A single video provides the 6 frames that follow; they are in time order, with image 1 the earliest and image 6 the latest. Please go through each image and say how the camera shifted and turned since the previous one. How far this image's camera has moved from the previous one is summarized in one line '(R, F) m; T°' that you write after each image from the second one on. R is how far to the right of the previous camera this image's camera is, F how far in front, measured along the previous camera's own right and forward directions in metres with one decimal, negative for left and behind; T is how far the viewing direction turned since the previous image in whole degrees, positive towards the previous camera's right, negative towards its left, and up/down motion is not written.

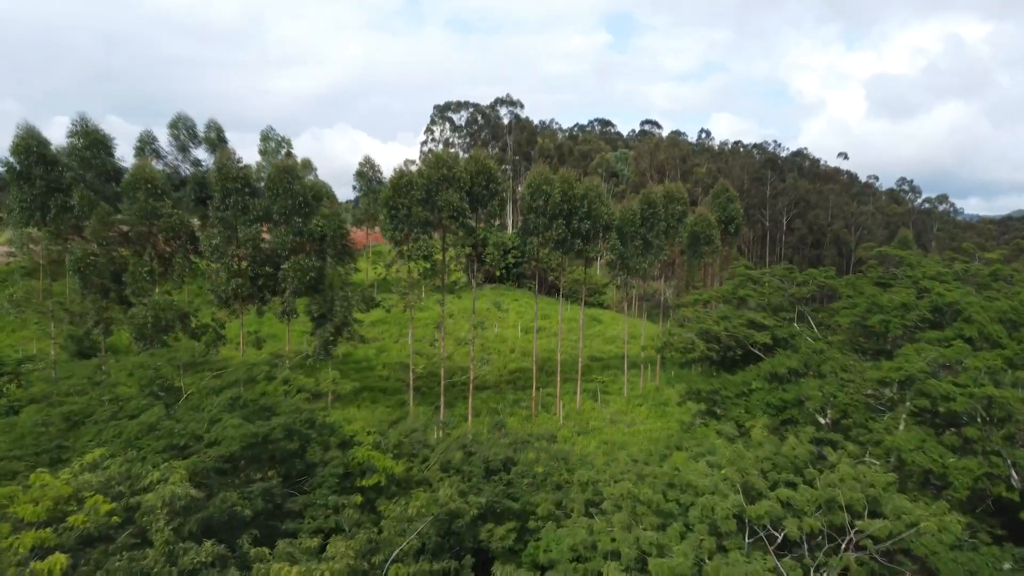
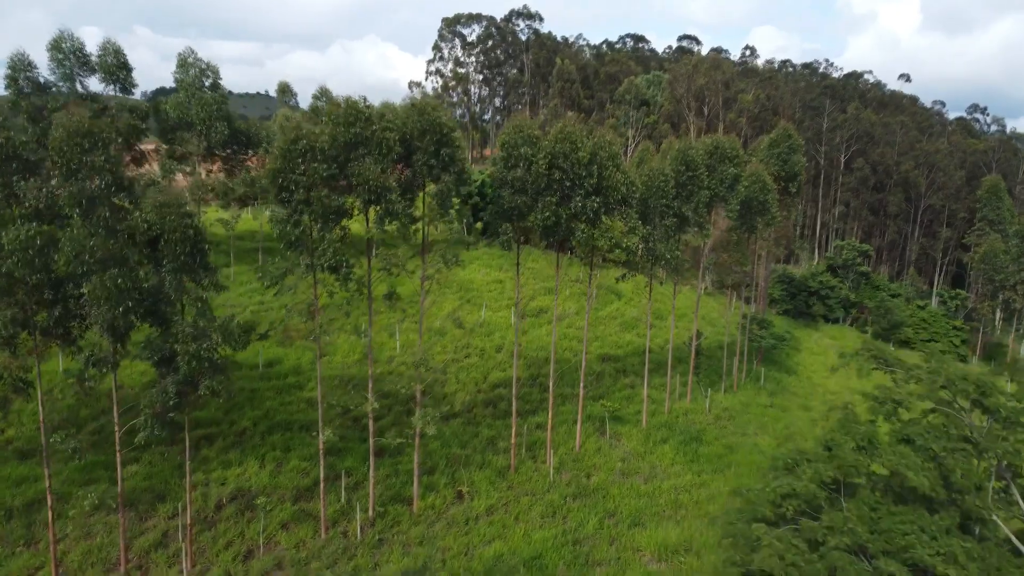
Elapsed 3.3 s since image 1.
(+1.2, +7.5) m; -2°
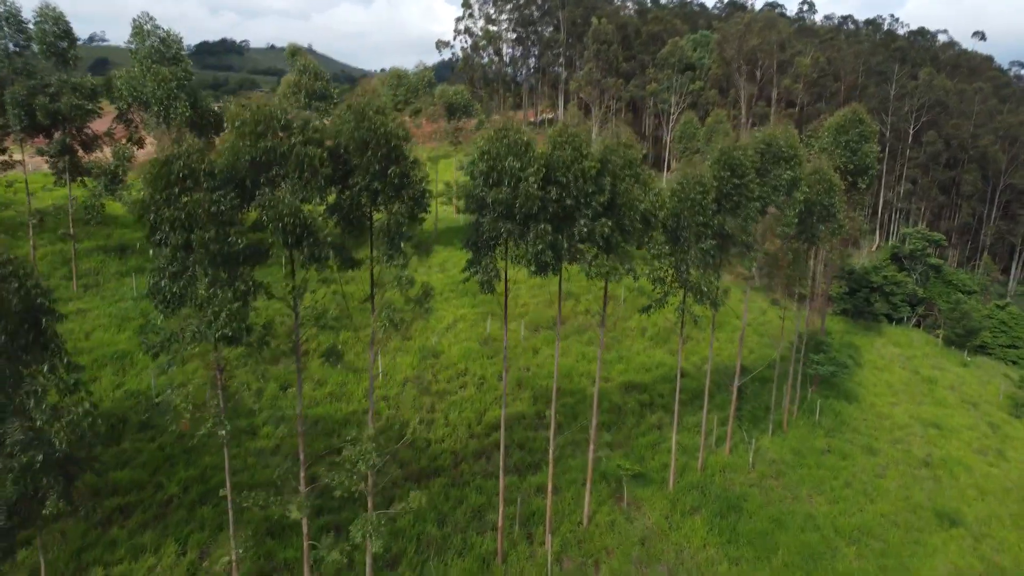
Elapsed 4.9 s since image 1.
(+0.9, +3.9) m; -3°
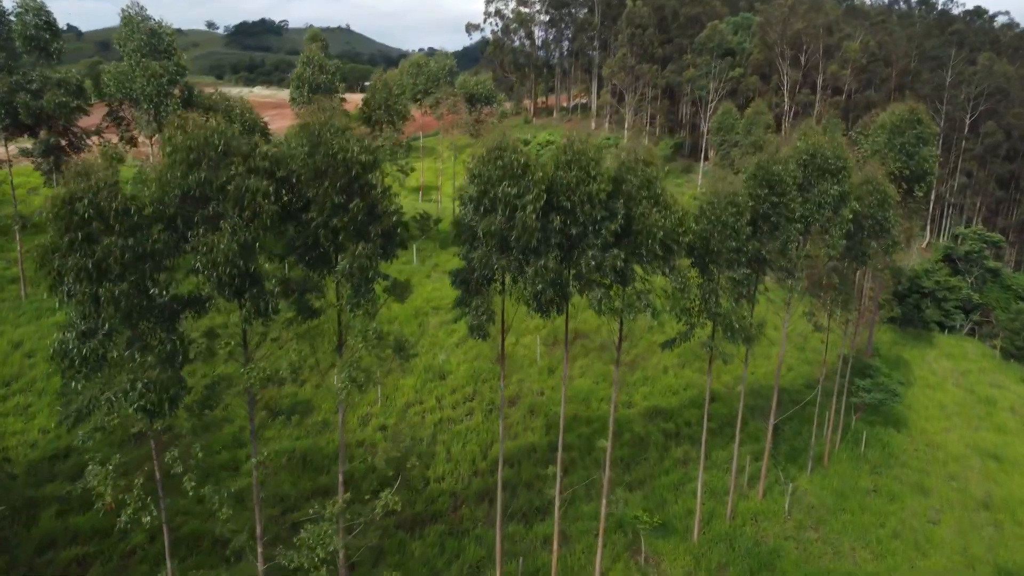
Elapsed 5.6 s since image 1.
(+0.5, +1.8) m; -3°
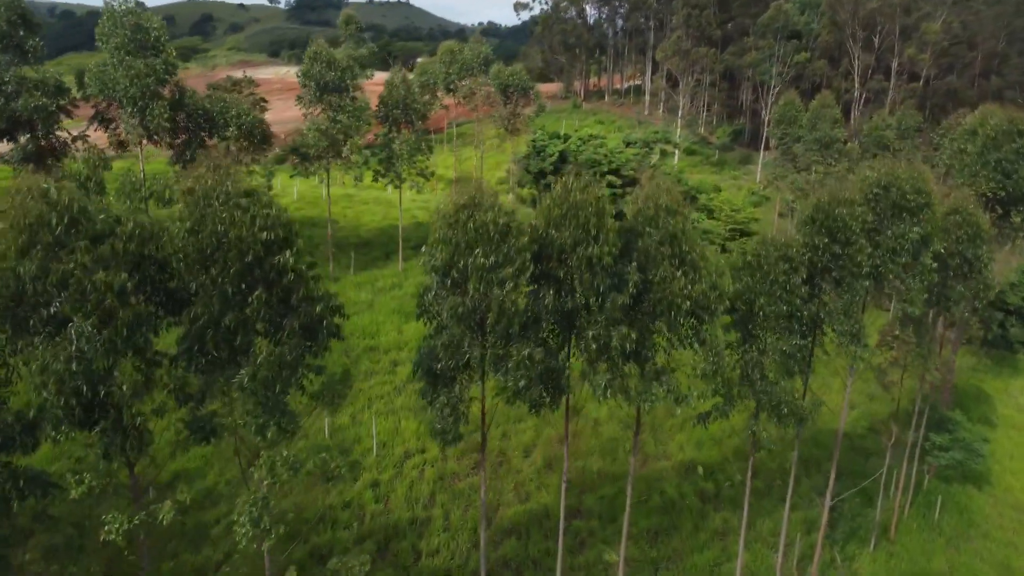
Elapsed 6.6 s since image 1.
(+0.8, +2.4) m; -4°
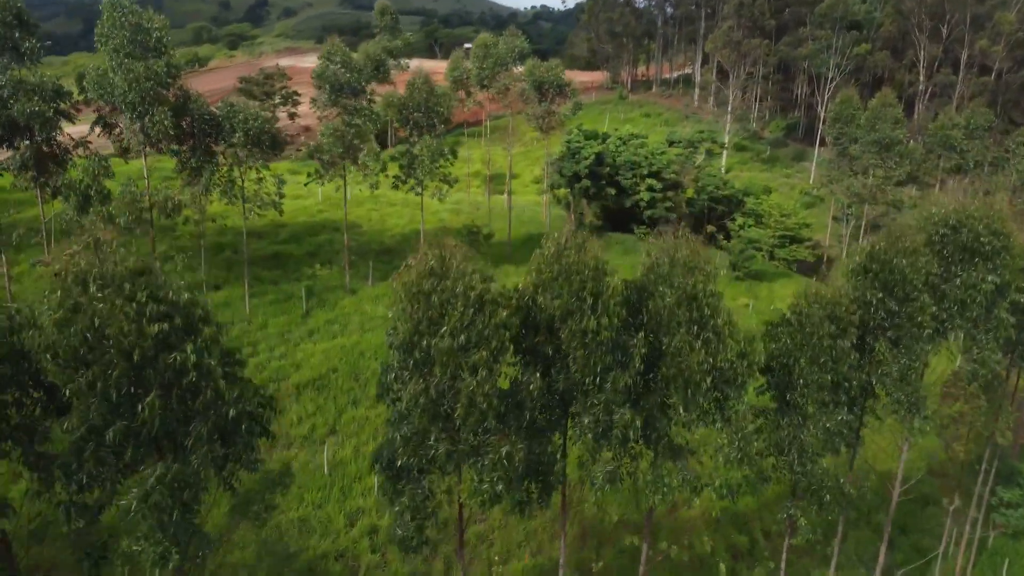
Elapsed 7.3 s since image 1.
(+0.6, +1.4) m; -3°
